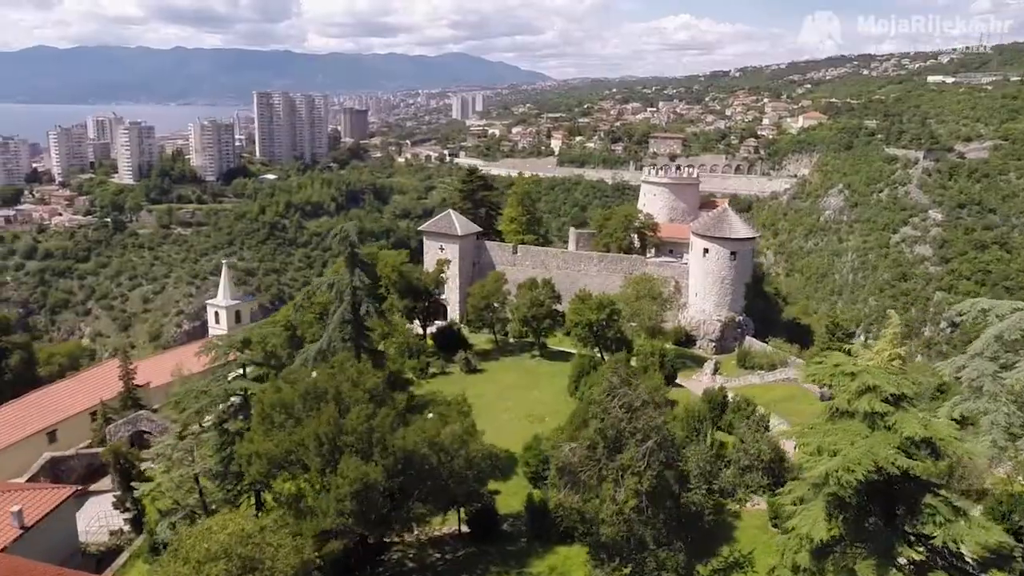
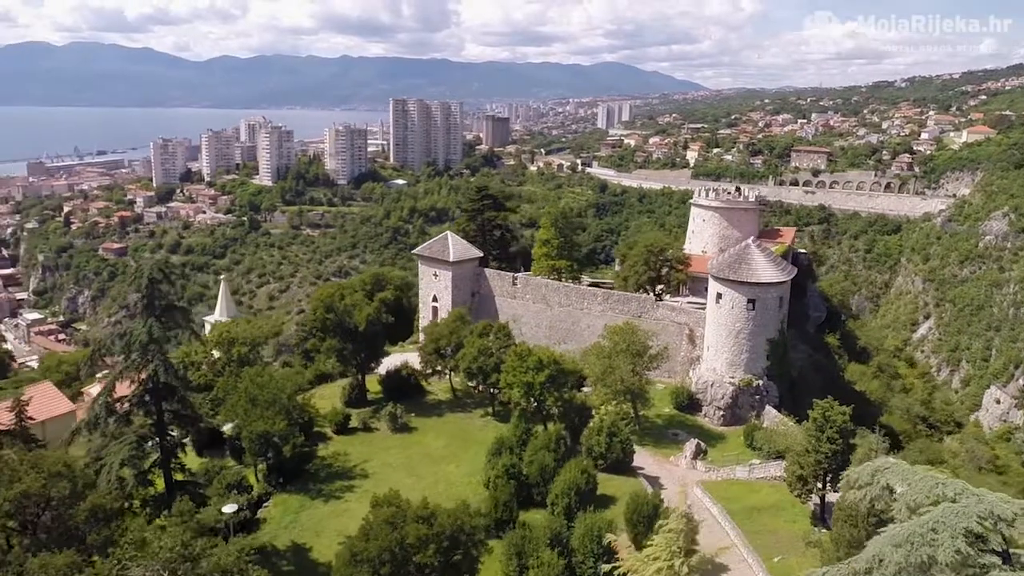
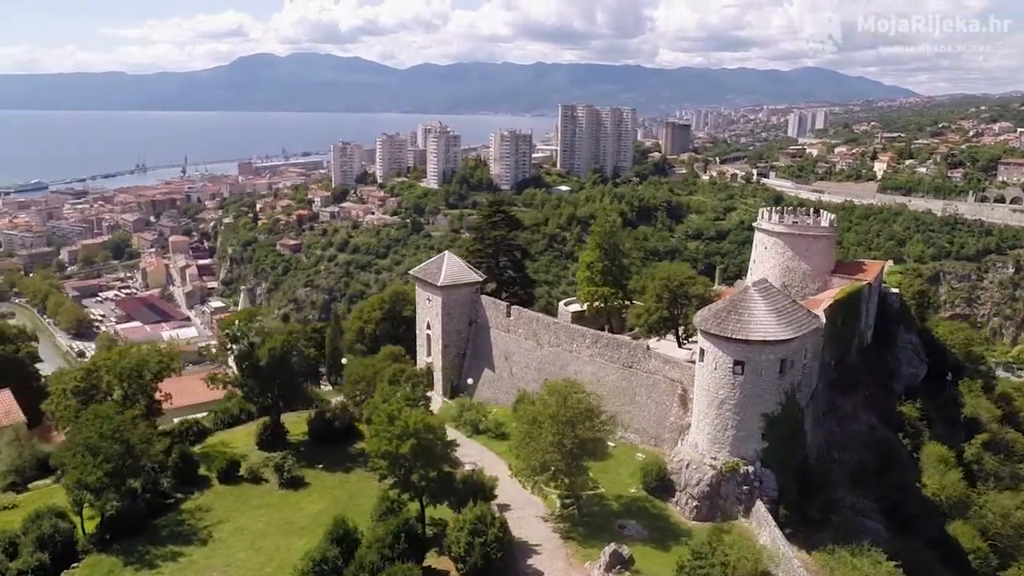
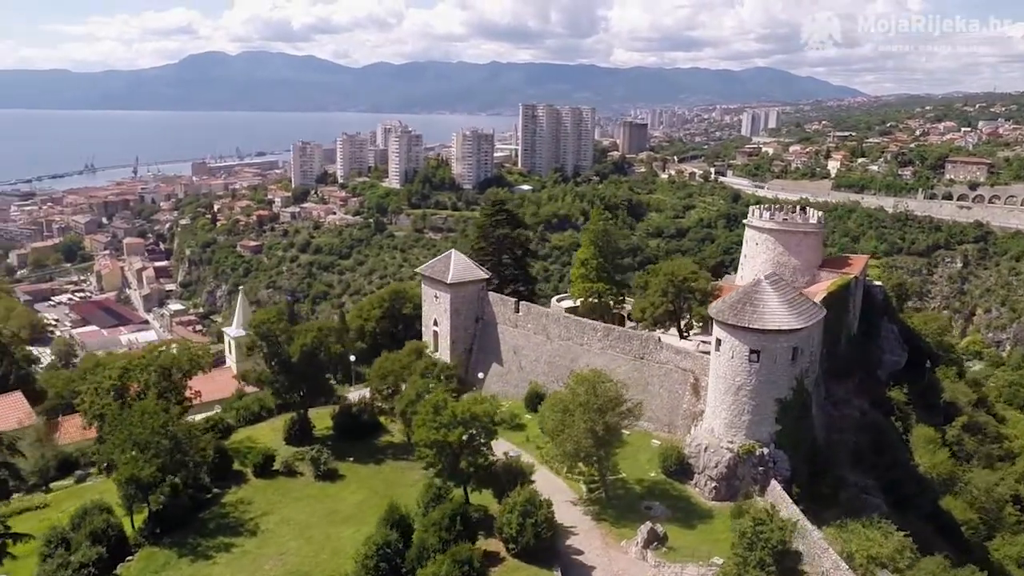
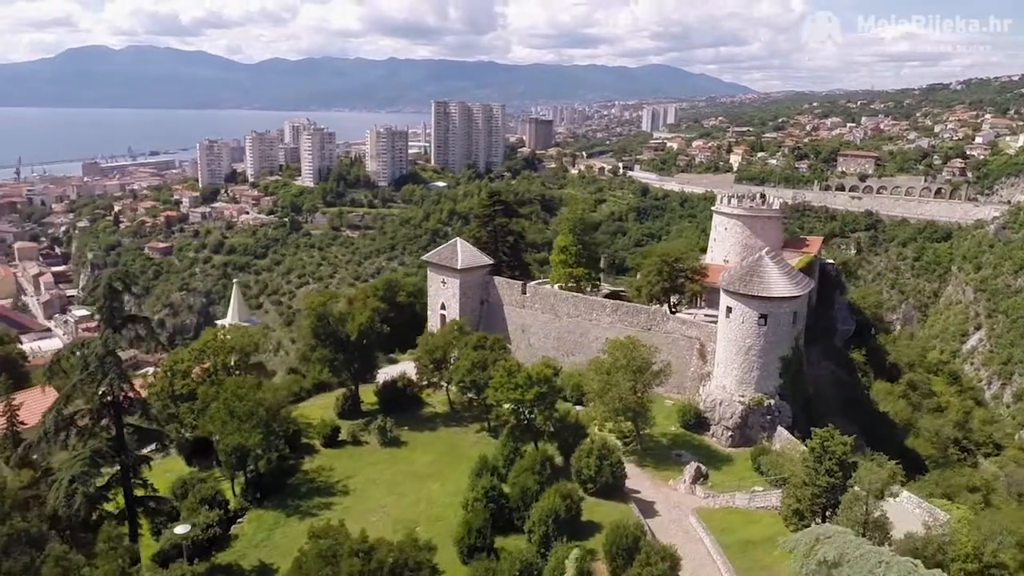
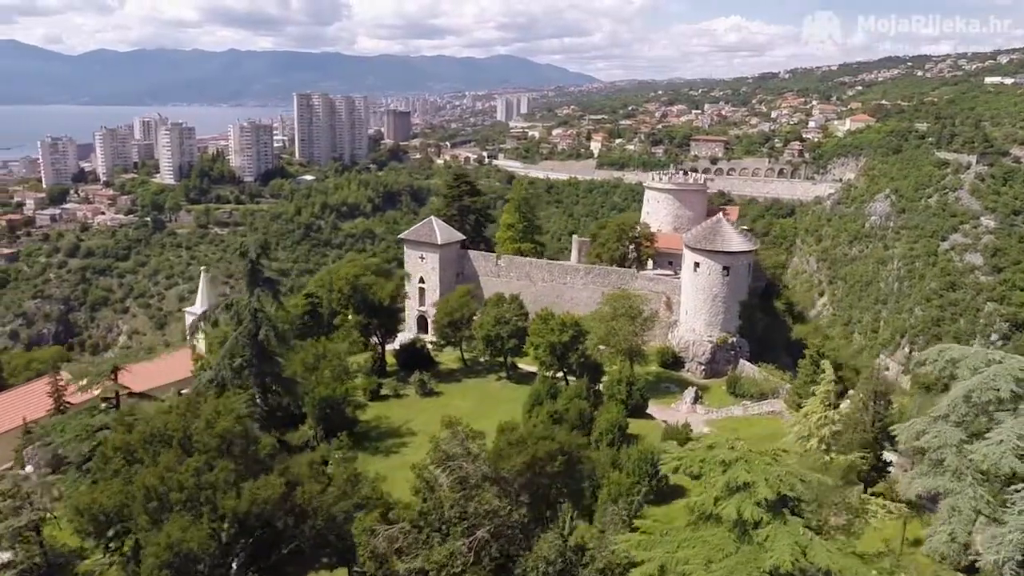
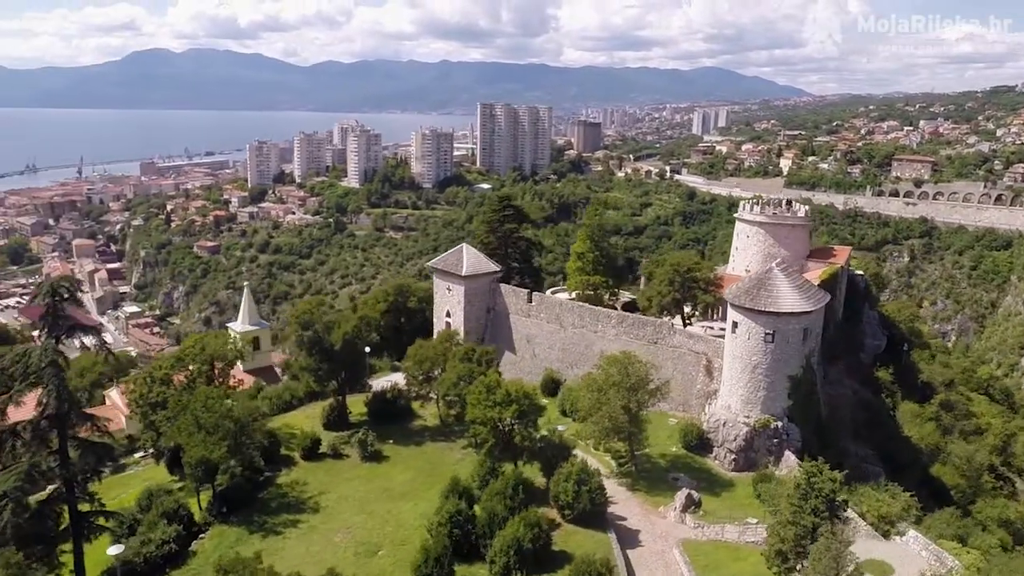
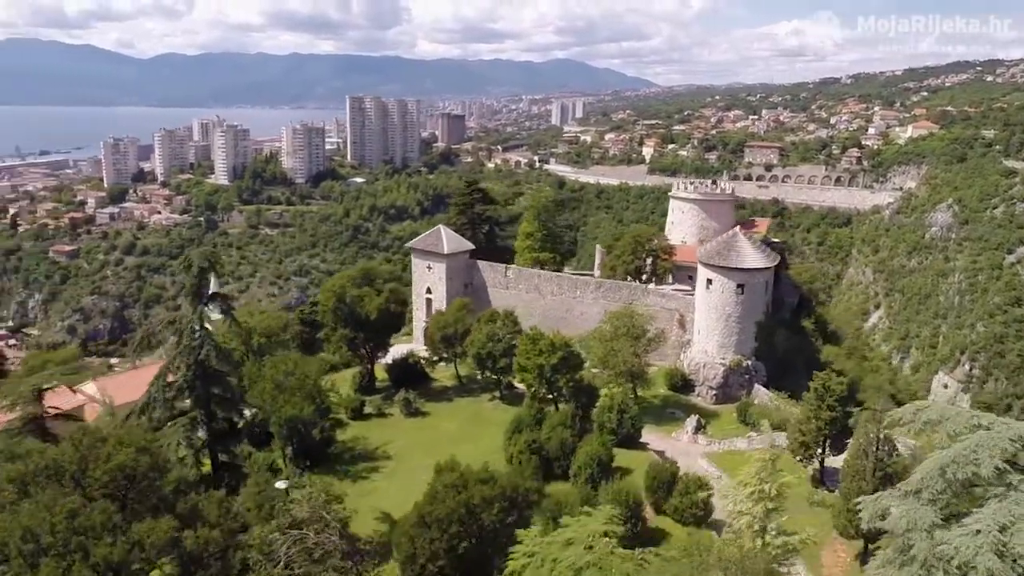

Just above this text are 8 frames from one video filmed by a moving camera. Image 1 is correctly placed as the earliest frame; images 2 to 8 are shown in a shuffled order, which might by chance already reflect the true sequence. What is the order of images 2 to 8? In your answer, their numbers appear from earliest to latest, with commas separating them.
6, 8, 2, 5, 7, 4, 3
